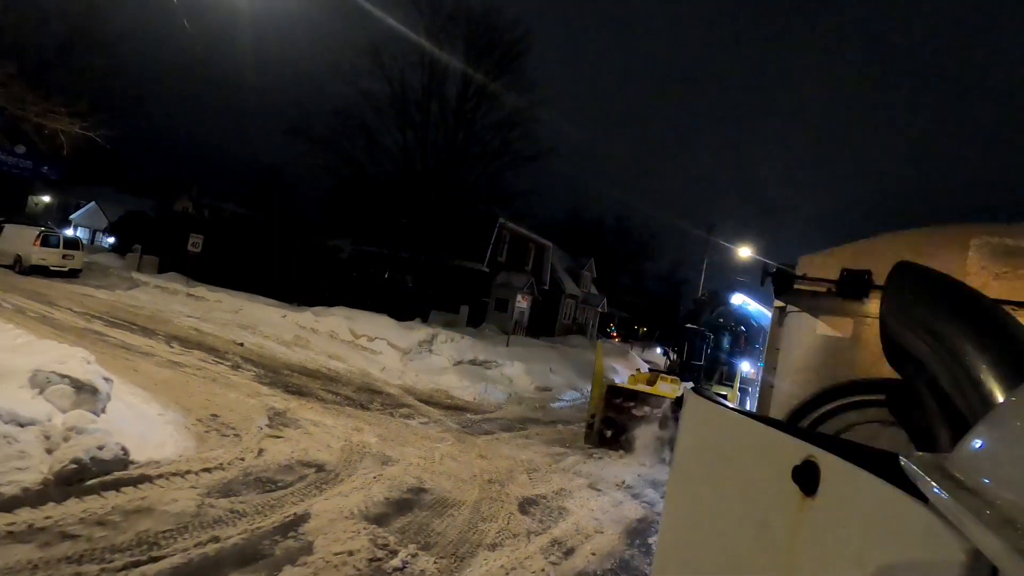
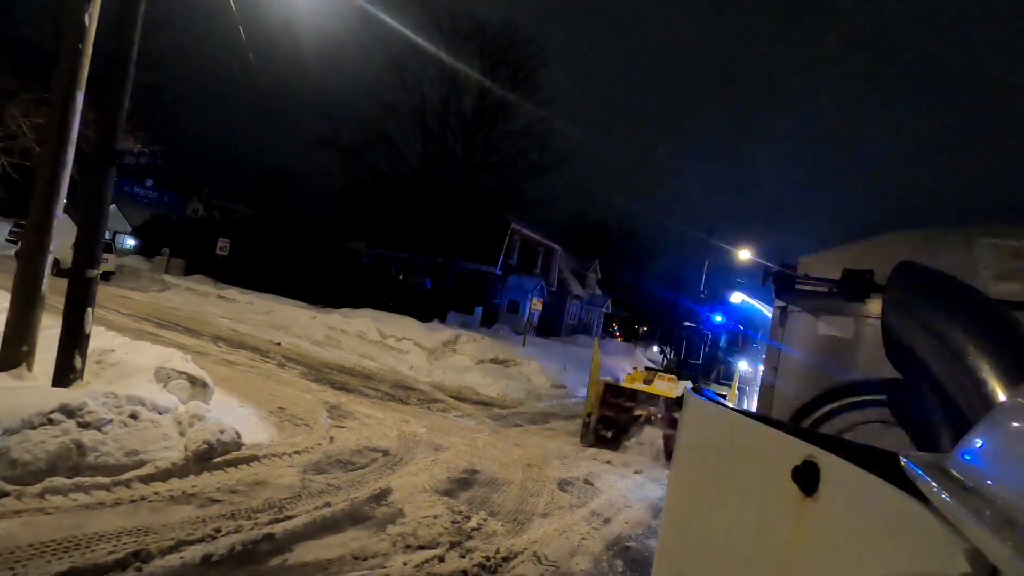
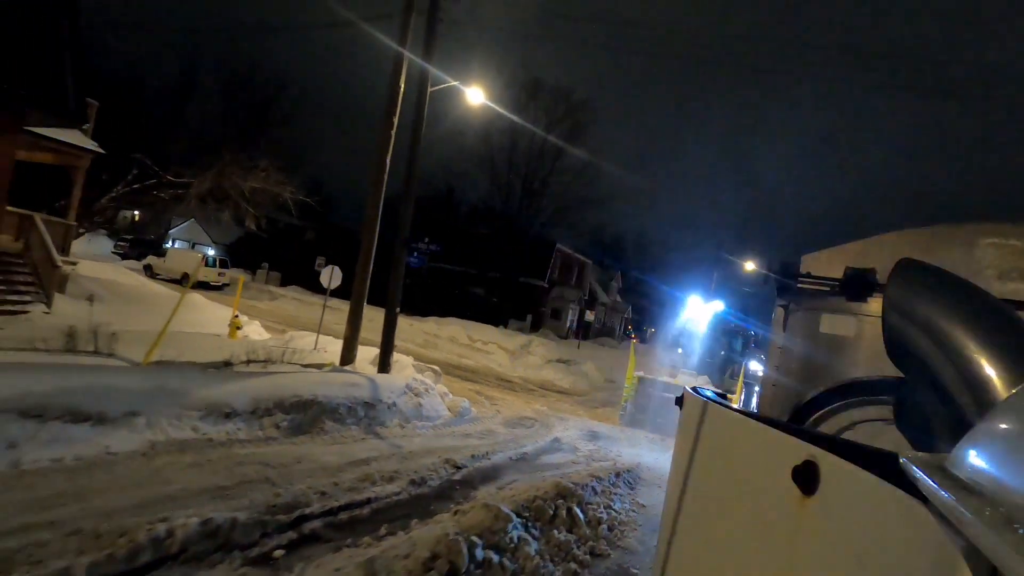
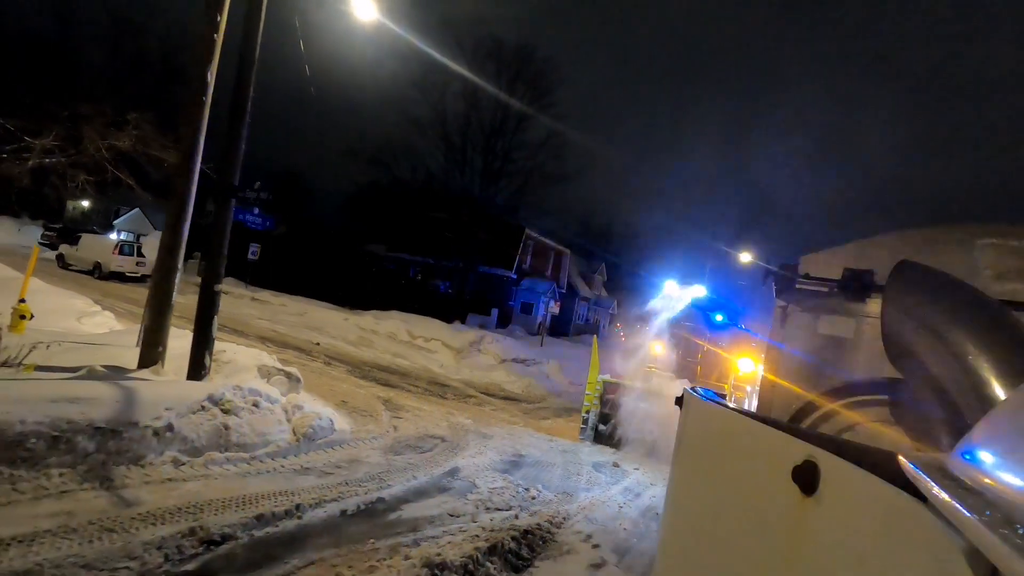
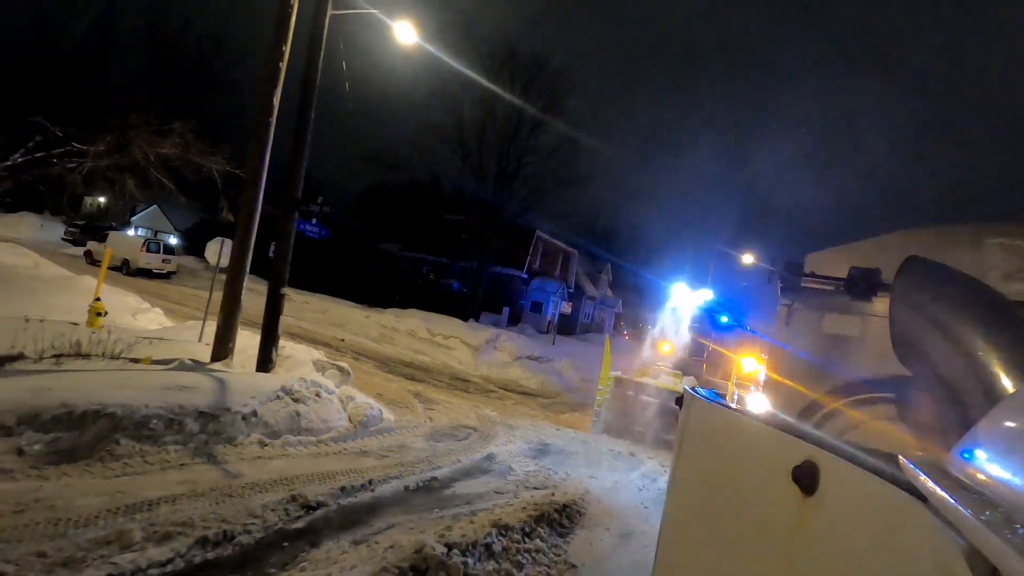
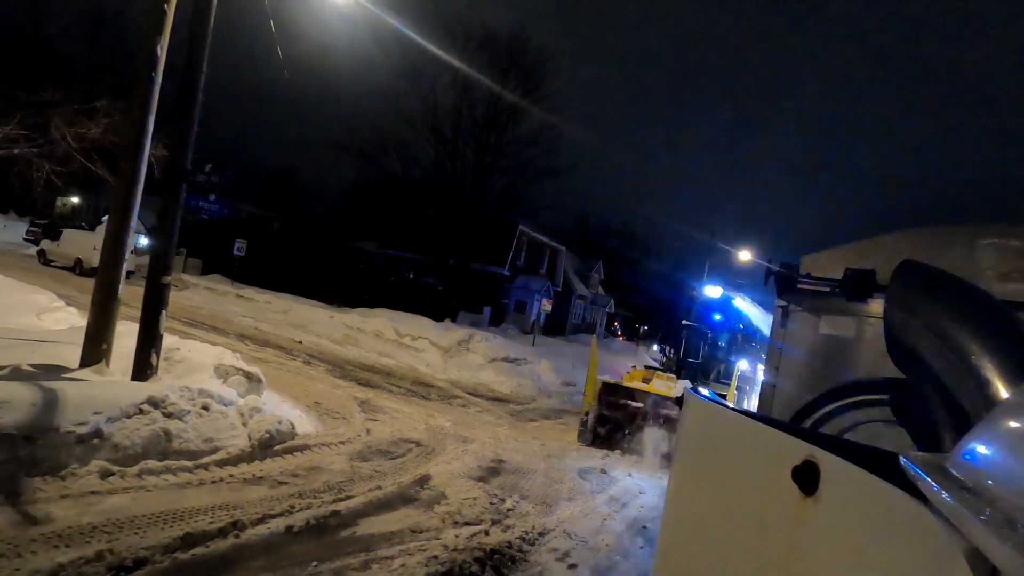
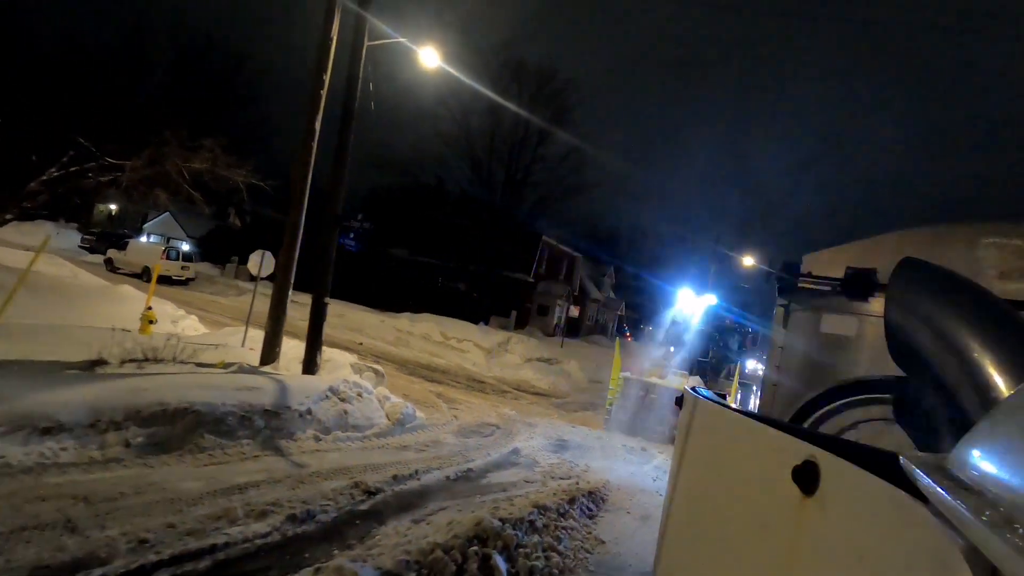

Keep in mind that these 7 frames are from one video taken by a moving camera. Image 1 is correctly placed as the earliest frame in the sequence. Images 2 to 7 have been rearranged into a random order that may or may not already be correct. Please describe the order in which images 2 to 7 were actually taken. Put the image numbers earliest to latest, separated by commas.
2, 6, 4, 5, 7, 3
